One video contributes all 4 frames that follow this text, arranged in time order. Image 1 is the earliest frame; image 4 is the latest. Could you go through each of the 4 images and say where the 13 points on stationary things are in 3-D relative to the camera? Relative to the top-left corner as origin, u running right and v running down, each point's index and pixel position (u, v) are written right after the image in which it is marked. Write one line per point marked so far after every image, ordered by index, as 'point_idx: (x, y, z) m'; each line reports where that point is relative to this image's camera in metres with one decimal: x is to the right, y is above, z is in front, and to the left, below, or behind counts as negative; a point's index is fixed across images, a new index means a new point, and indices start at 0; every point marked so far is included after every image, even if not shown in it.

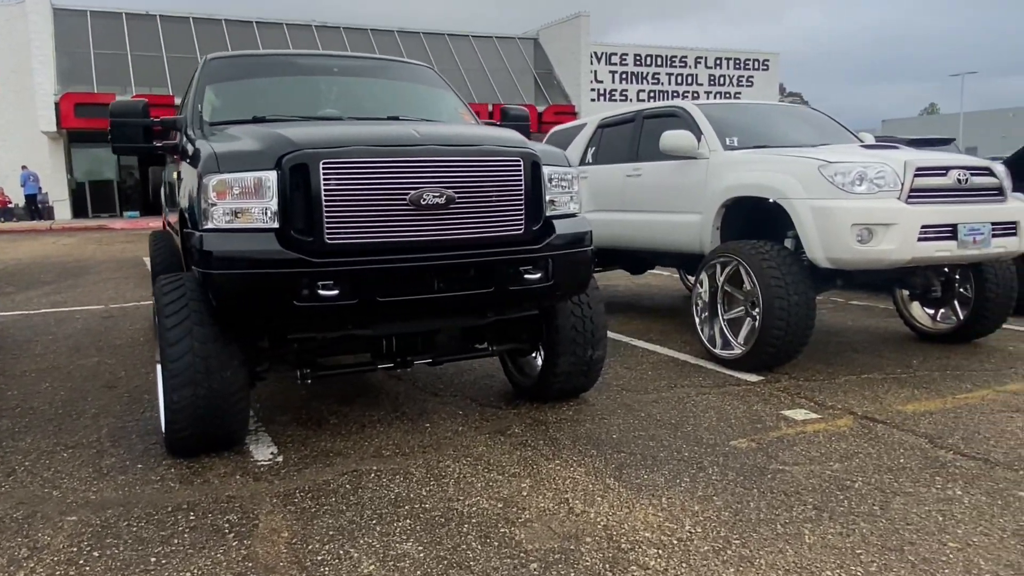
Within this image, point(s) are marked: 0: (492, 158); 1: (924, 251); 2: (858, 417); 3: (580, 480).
0: (-0.1, +0.6, +3.4) m
1: (+2.3, +0.2, +4.5) m
2: (+1.7, -0.6, +4.0) m
3: (+0.3, -0.8, +3.2) m
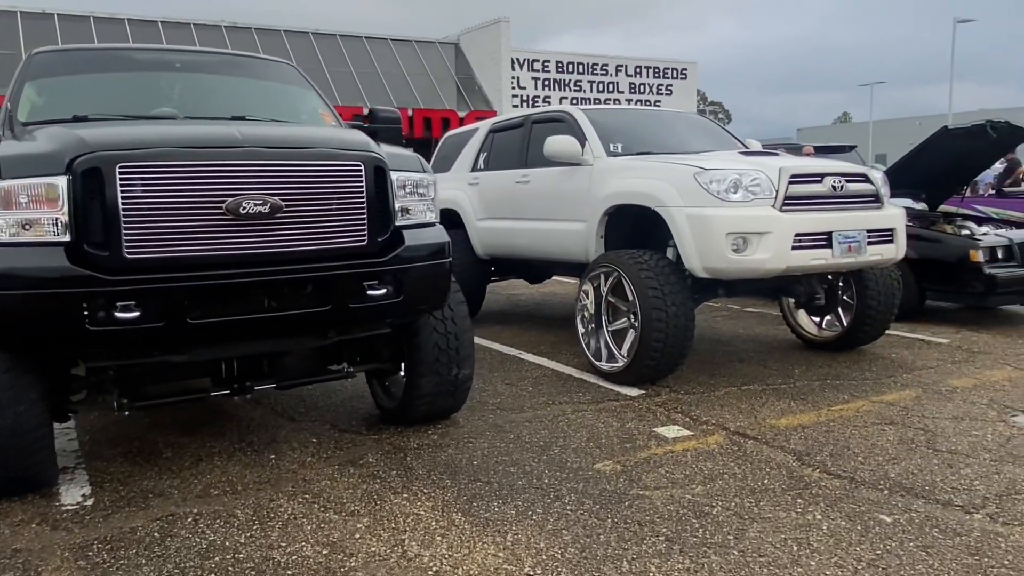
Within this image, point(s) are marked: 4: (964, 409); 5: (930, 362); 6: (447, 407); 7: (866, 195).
0: (-0.7, +0.5, +3.1) m
1: (+1.6, +0.2, +4.4) m
2: (+1.0, -0.7, +3.8) m
3: (-0.3, -0.8, +3.0) m
4: (+2.4, -0.6, +4.2) m
5: (+2.8, -0.5, +5.3) m
6: (-0.3, -0.6, +4.0) m
7: (+2.1, +0.5, +4.7) m
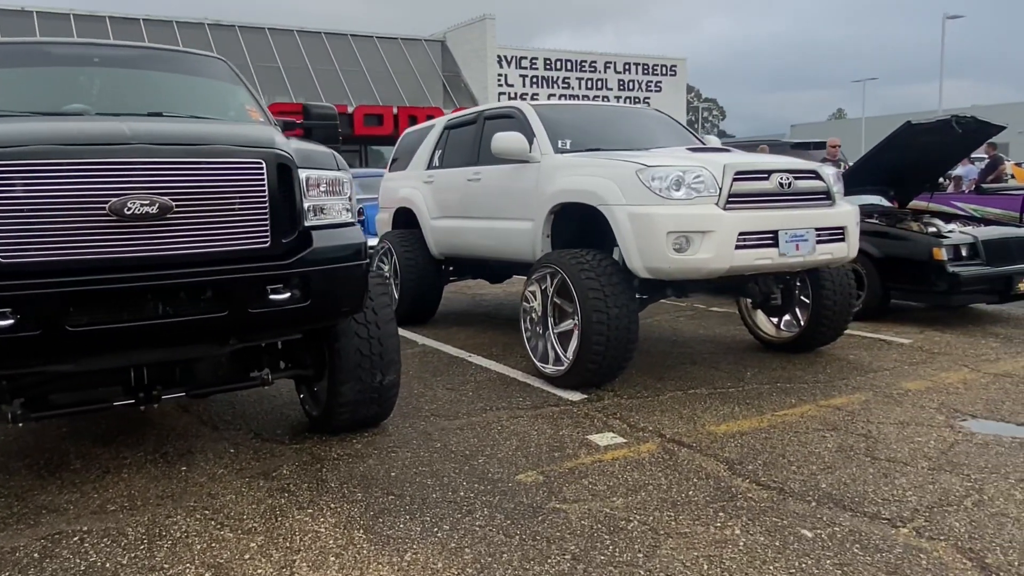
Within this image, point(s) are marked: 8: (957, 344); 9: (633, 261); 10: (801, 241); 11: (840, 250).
0: (-1.1, +0.5, +2.9) m
1: (+1.2, +0.2, +4.3) m
2: (+0.7, -0.7, +3.7) m
3: (-0.7, -0.9, +2.8) m
4: (+2.0, -0.6, +4.0) m
5: (+2.4, -0.5, +5.1) m
6: (-0.7, -0.6, +3.8) m
7: (+1.7, +0.5, +4.6) m
8: (+3.2, -0.4, +5.7) m
9: (+0.7, +0.1, +4.4) m
10: (+1.6, +0.3, +4.4) m
11: (+1.9, +0.2, +4.6) m
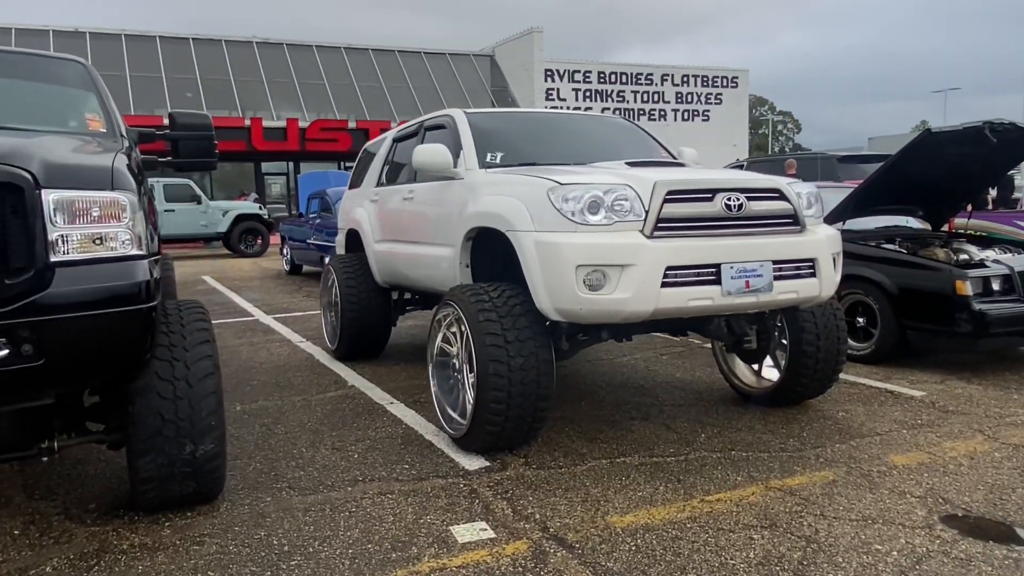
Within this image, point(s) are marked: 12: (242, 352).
0: (-1.7, +0.3, +2.3) m
1: (+0.7, -0.1, +3.4) m
2: (+0.1, -0.9, +2.9) m
3: (-1.3, -1.0, +2.1) m
4: (+1.4, -0.8, +3.1) m
5: (+1.9, -0.7, +4.2) m
6: (-1.2, -0.8, +3.1) m
7: (+1.2, +0.3, +3.7) m
8: (+2.7, -0.6, +4.7) m
9: (+0.1, -0.1, +3.5) m
10: (+1.1, +0.1, +3.5) m
11: (+1.4, 0.0, +3.7) m
12: (-2.3, -0.5, +6.7) m
